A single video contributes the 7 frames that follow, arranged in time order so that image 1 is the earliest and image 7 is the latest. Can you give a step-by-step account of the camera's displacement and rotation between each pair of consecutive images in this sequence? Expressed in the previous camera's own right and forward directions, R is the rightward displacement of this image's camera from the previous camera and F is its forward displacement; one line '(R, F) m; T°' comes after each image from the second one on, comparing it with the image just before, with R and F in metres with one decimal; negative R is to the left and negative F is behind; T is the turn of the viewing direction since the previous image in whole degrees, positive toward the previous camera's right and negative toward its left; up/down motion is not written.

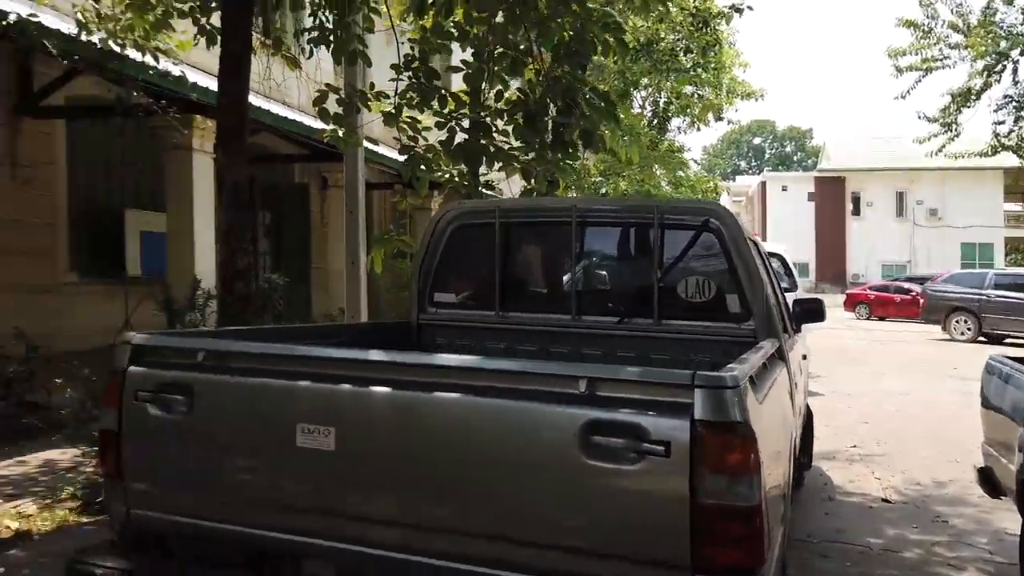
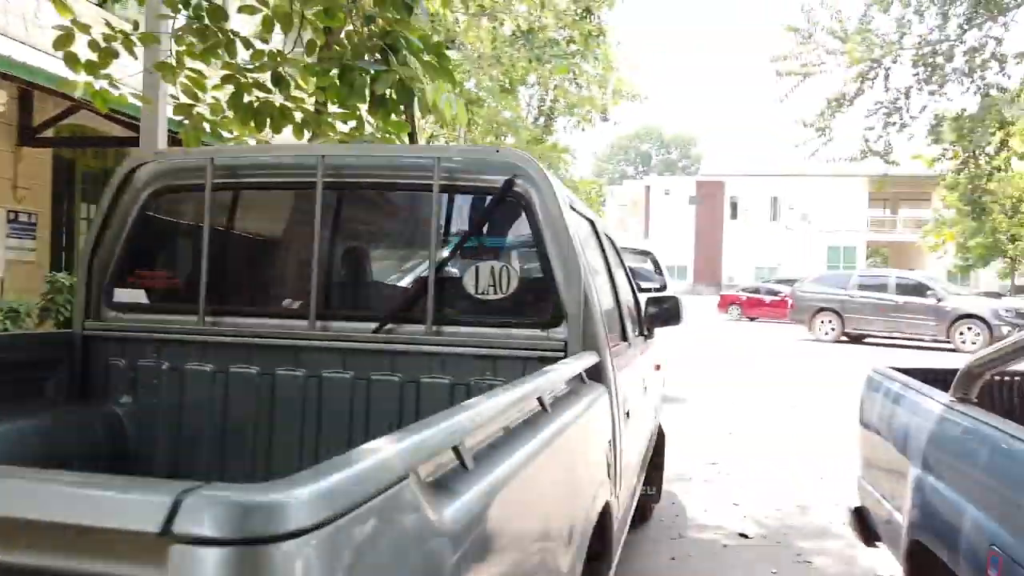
(+1.1, +2.1) m; +24°
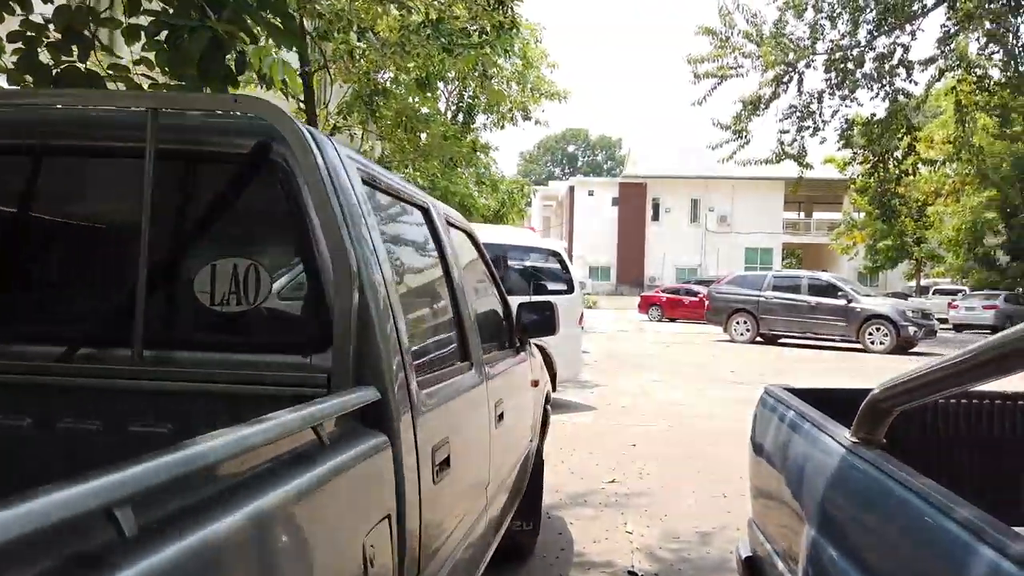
(+0.4, +0.7) m; +5°
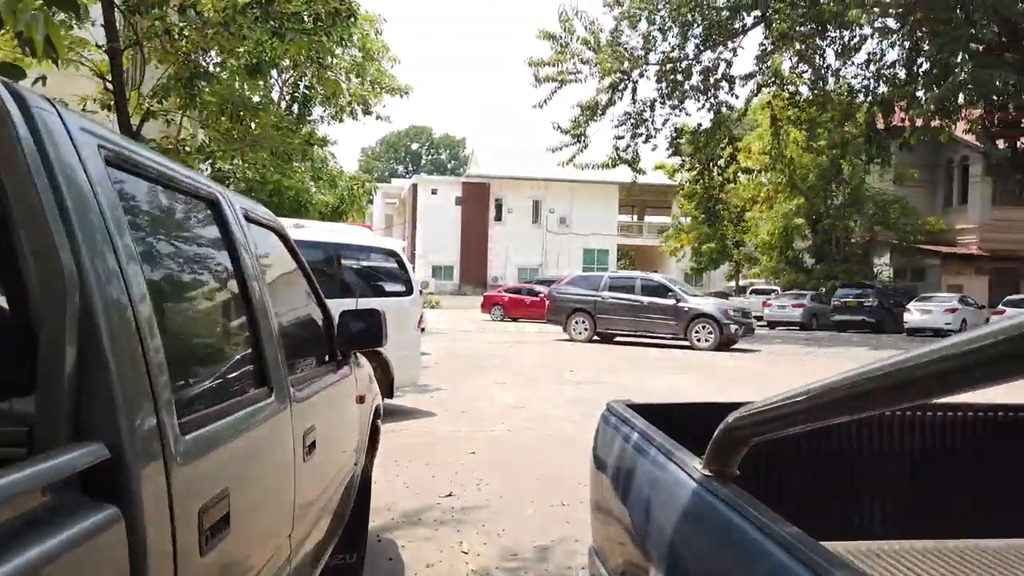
(+0.1, +0.4) m; +11°
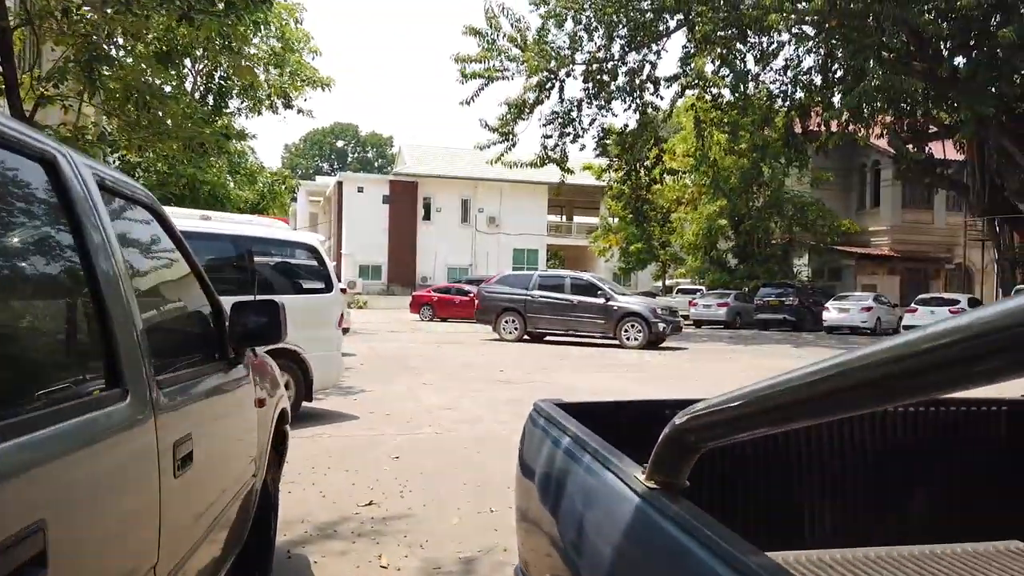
(0.0, +0.3) m; +5°
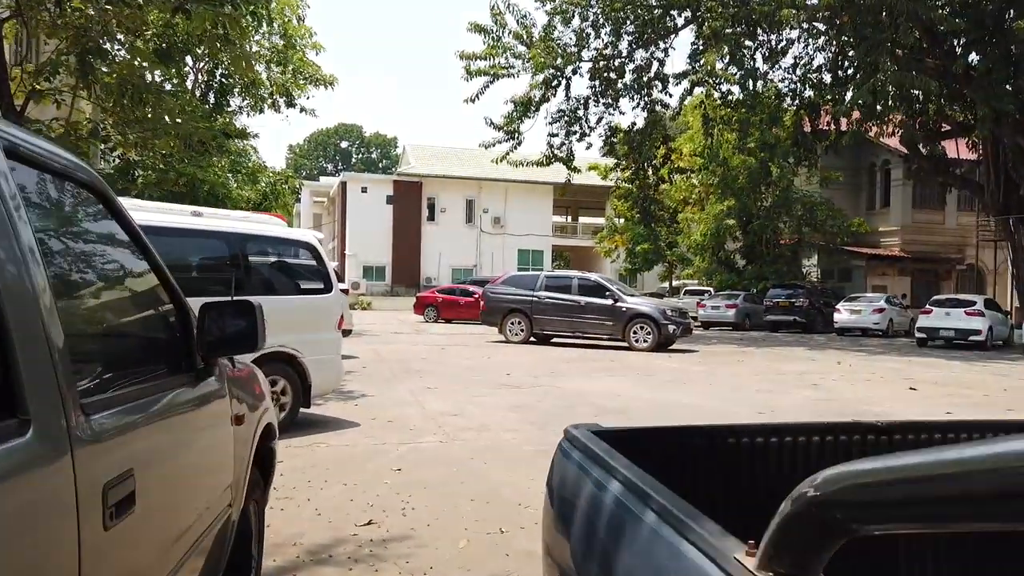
(-0.1, +0.5) m; 0°
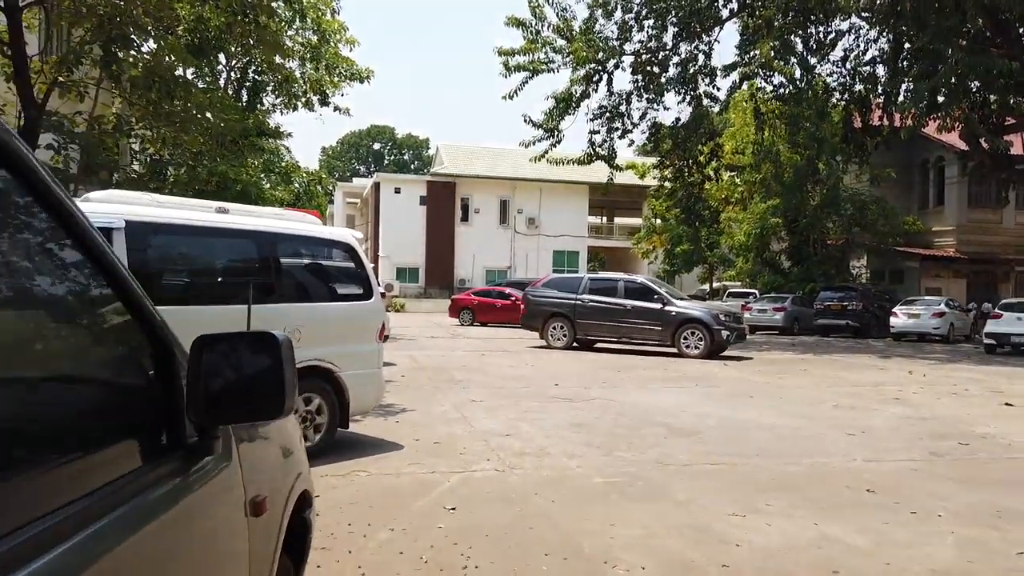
(-0.3, +1.1) m; -2°
